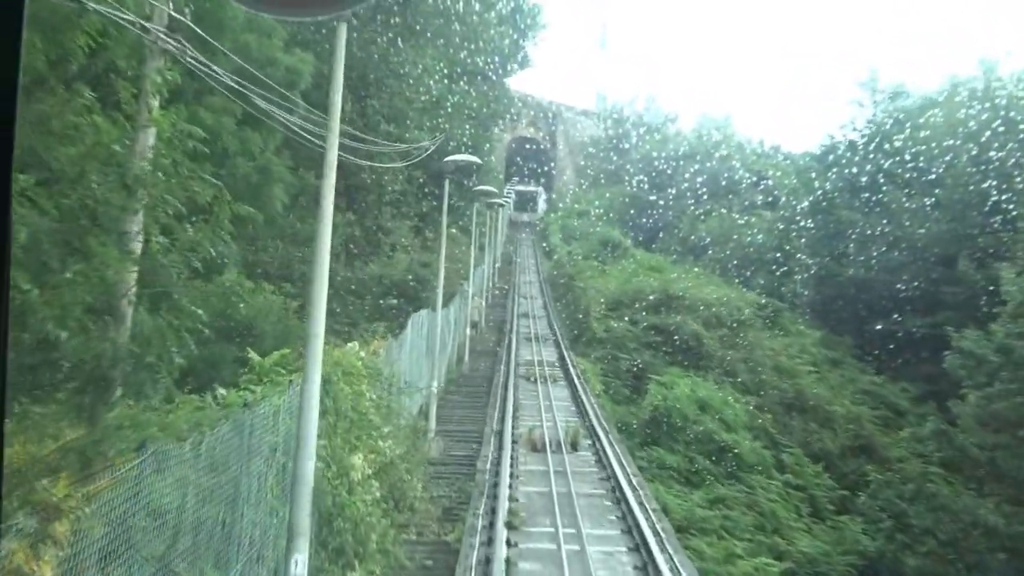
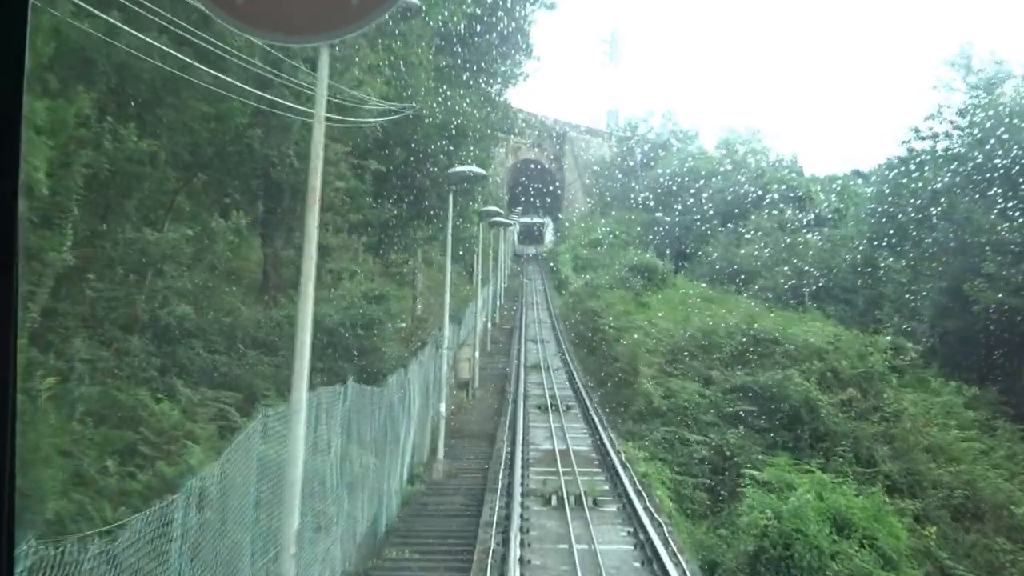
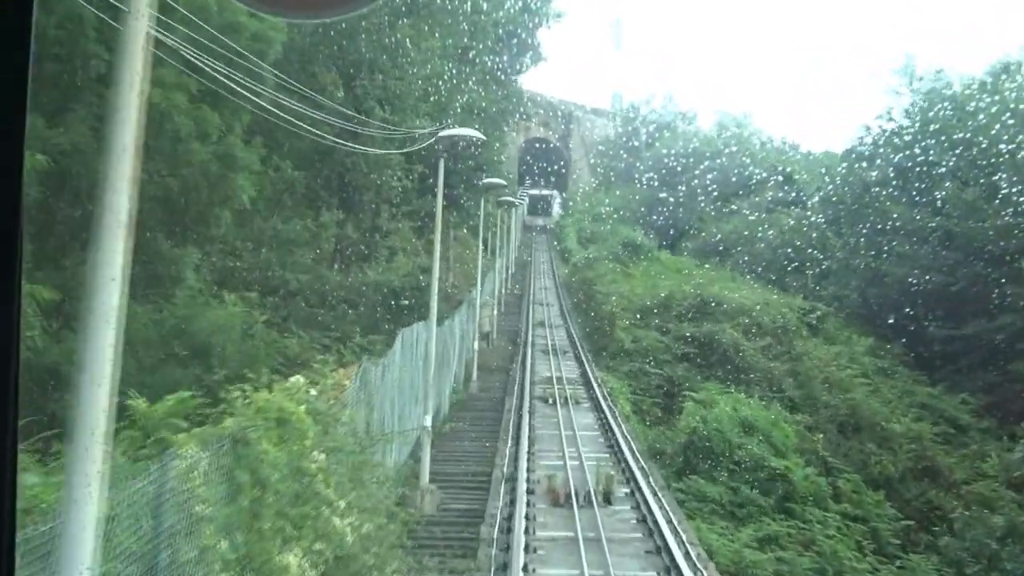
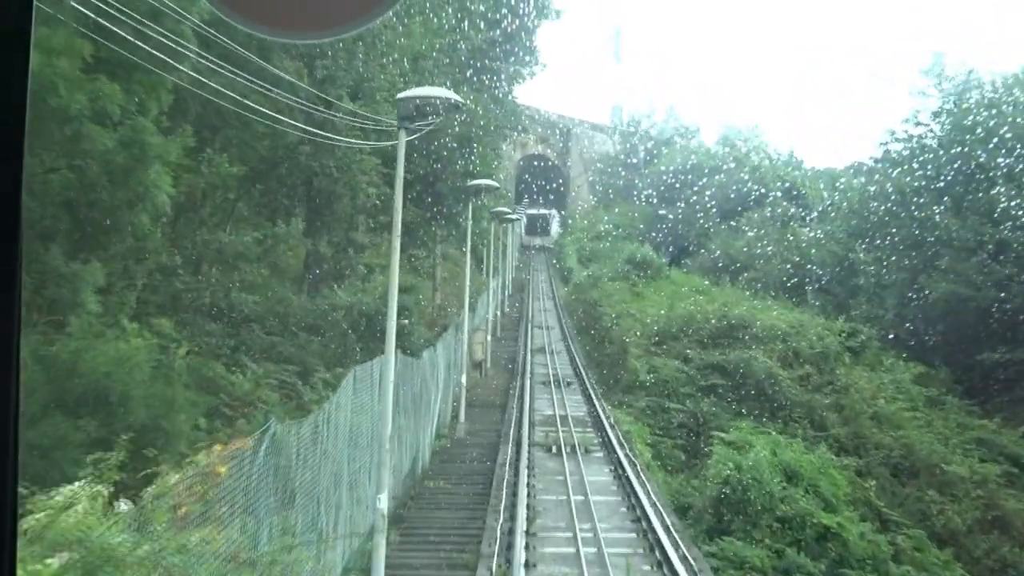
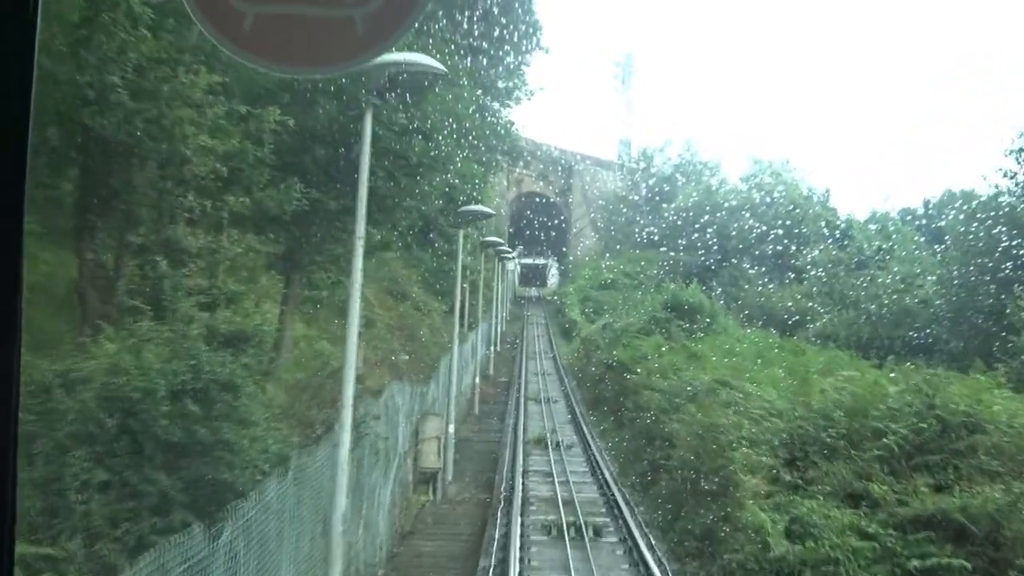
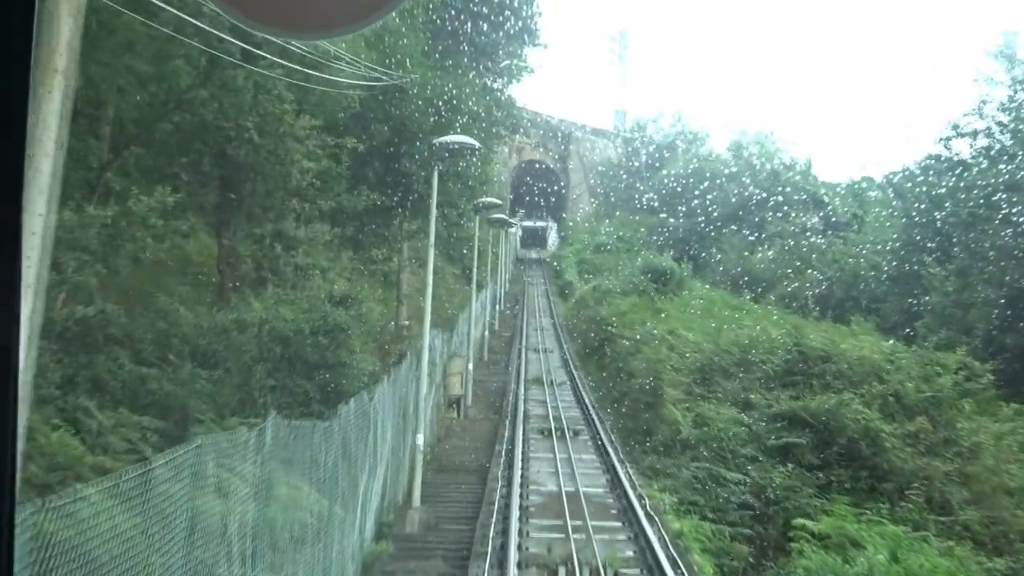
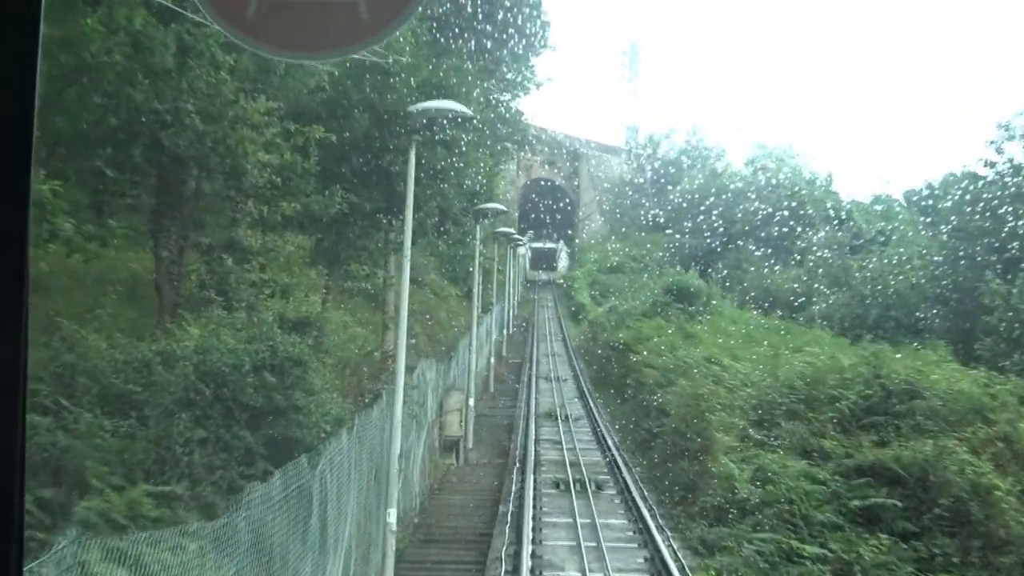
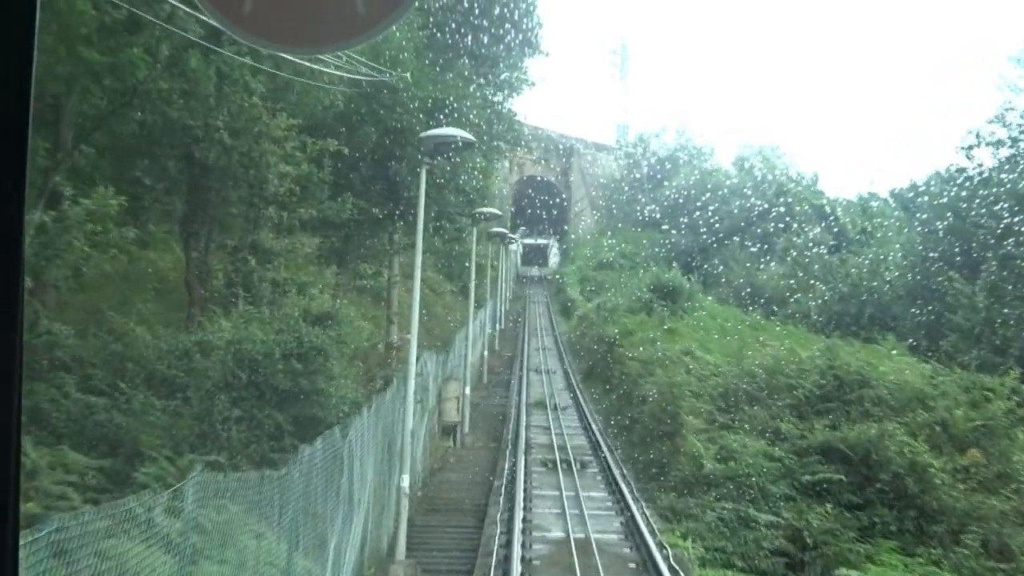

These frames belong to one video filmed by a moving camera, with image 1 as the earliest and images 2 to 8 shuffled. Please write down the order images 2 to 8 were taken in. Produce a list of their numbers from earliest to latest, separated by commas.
3, 4, 2, 6, 8, 7, 5
